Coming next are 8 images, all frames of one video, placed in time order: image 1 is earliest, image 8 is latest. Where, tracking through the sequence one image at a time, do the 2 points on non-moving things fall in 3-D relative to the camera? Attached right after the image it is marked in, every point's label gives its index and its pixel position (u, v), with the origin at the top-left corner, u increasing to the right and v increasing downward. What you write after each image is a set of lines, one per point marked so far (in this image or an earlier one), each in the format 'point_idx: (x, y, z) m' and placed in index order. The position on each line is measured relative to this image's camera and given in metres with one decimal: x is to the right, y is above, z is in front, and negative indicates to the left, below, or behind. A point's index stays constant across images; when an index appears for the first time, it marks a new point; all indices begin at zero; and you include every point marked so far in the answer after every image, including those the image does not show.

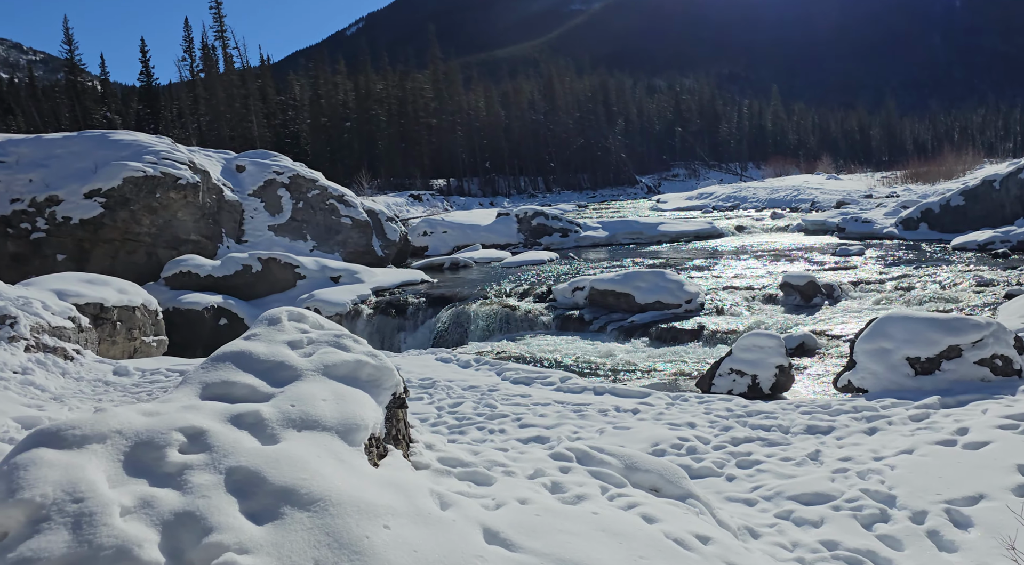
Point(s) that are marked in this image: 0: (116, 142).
0: (-9.8, +3.4, +18.5) m
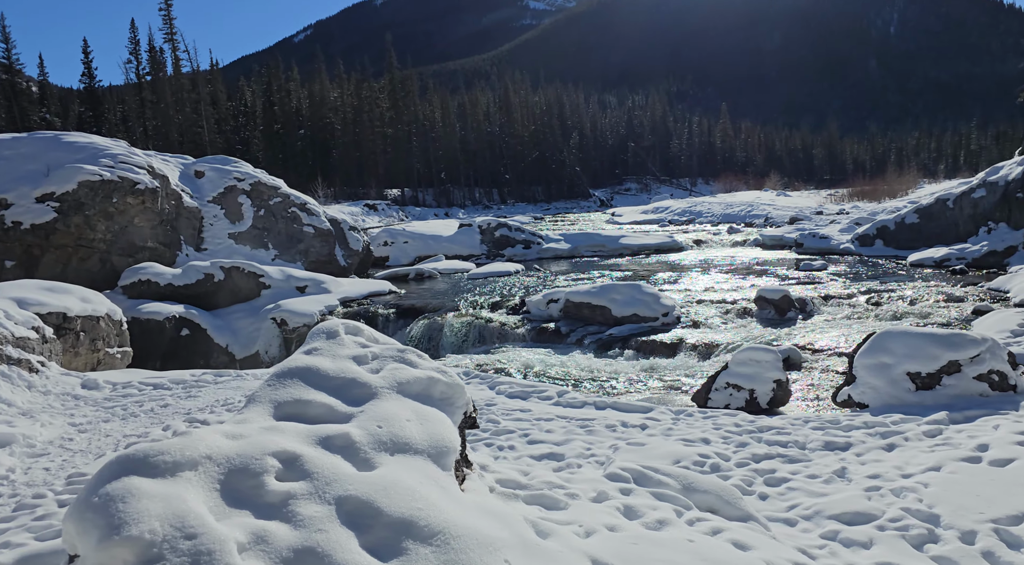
0: (-10.4, +3.2, +17.8) m
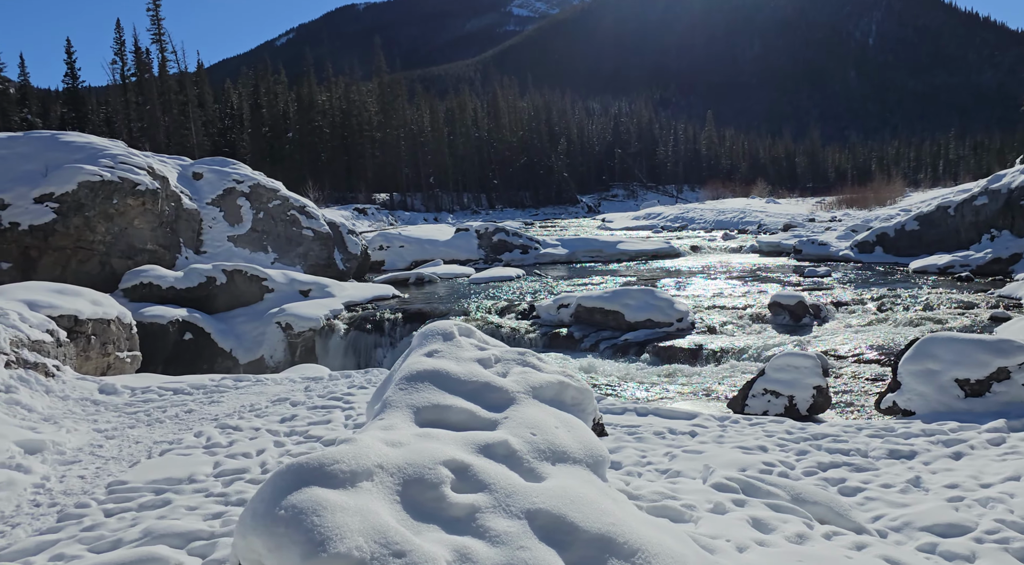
0: (-10.2, +3.2, +17.4) m
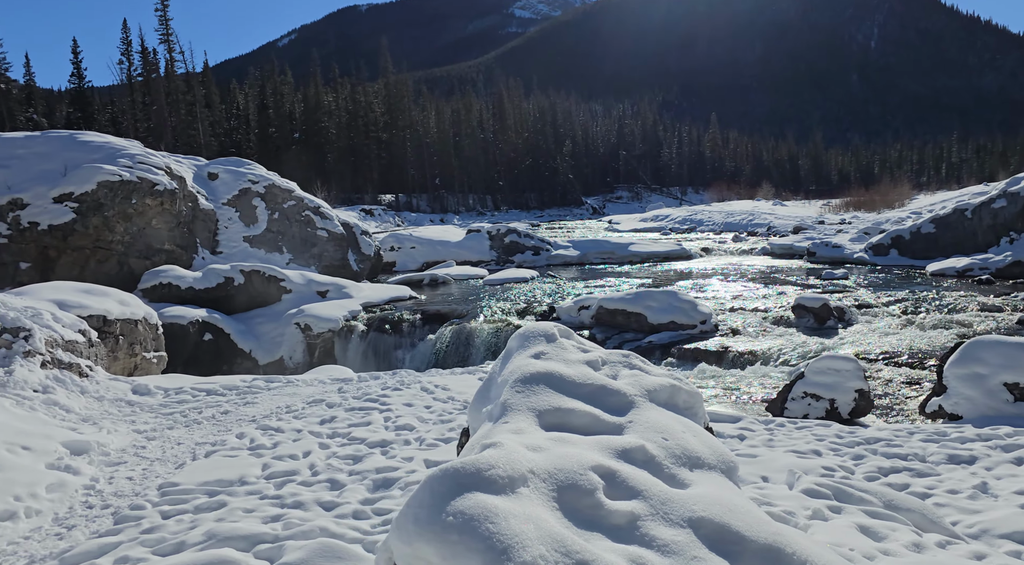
0: (-9.8, +3.2, +17.4) m
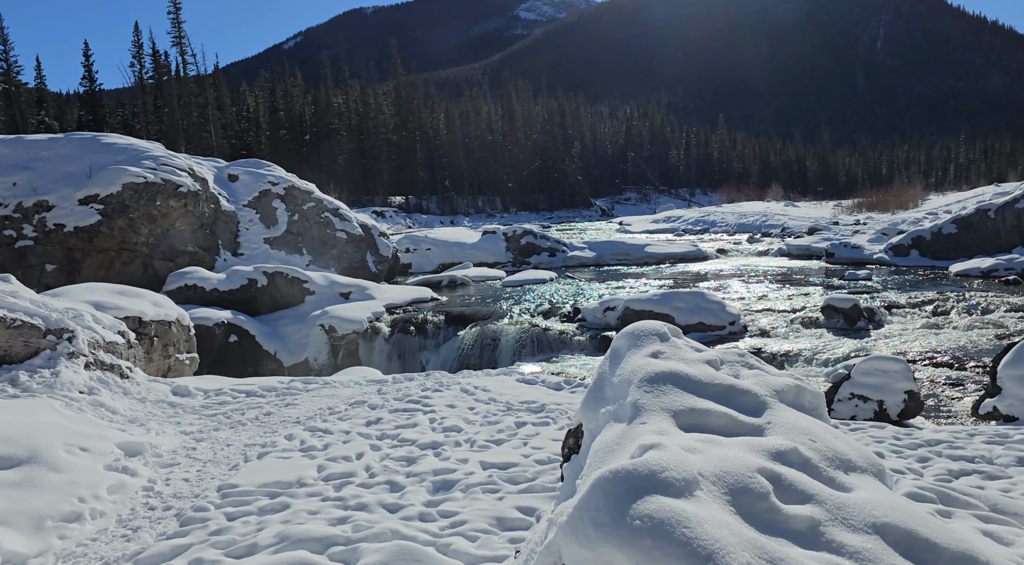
0: (-9.2, +3.2, +17.5) m
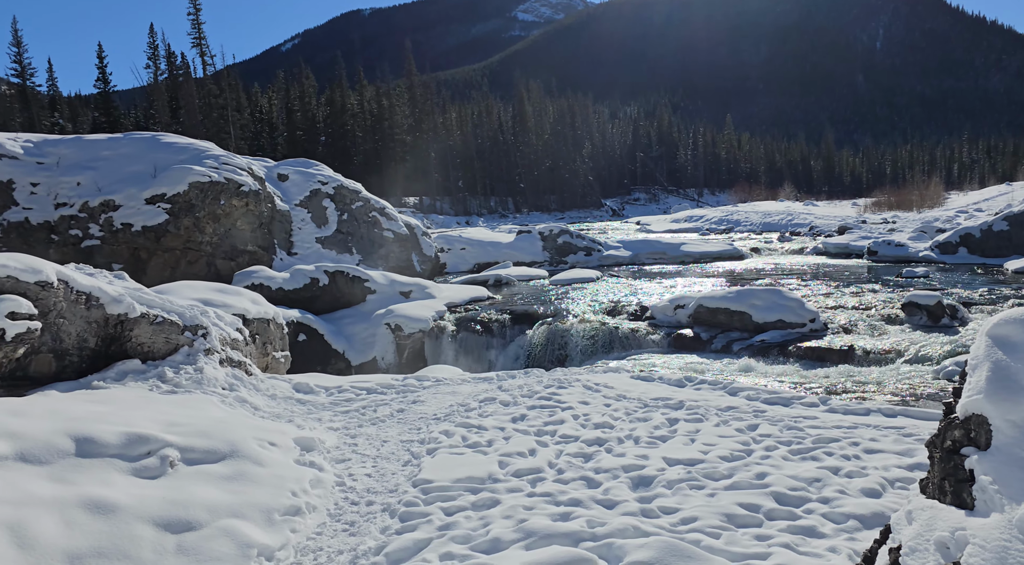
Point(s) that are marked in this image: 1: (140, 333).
0: (-7.8, +3.2, +17.4) m
1: (-3.5, -0.5, +7.1) m
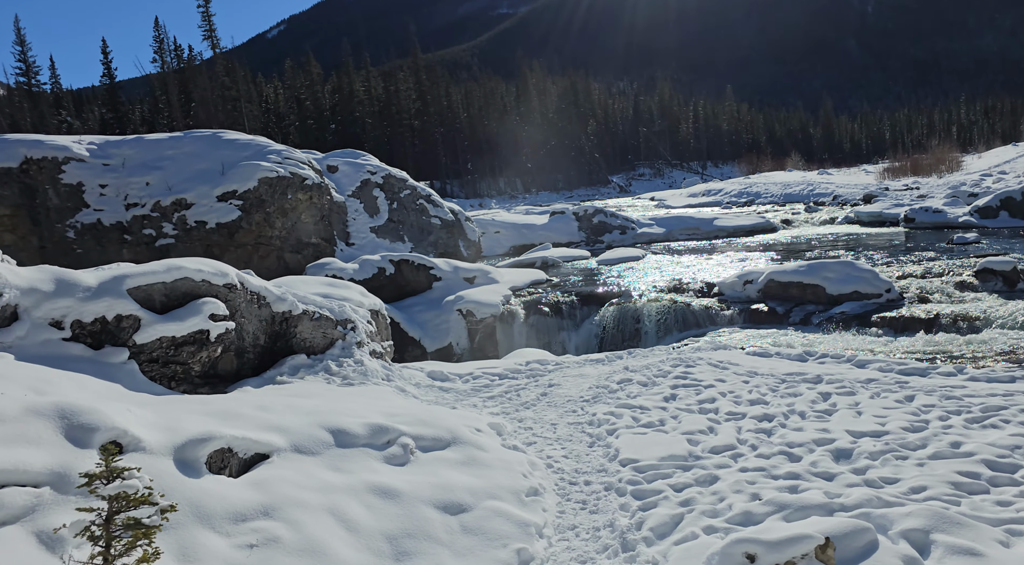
0: (-6.4, +3.3, +17.6) m
1: (-2.0, -0.4, +7.3) m
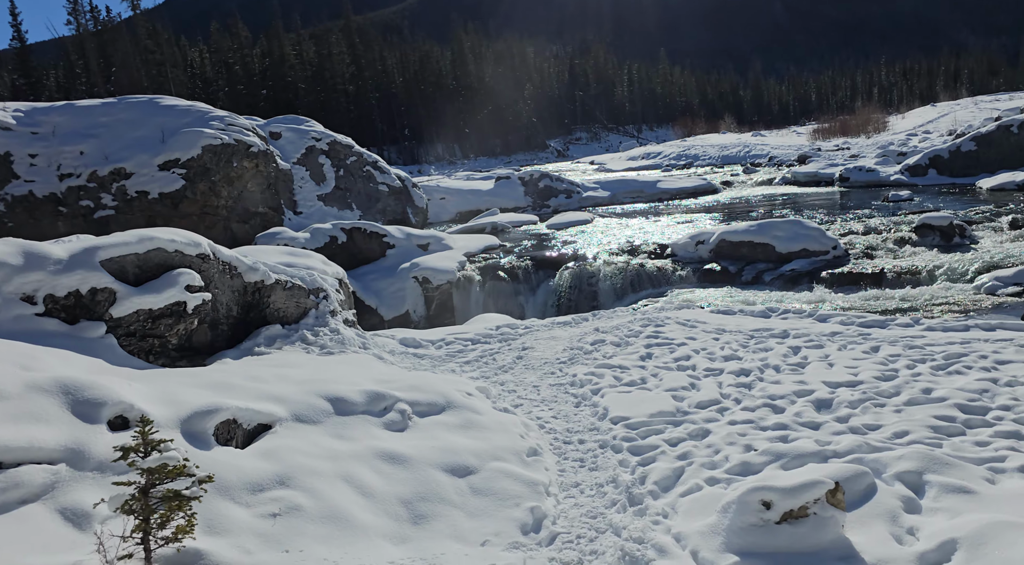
0: (-7.5, +3.9, +16.9) m
1: (-2.2, -0.2, +7.2) m
